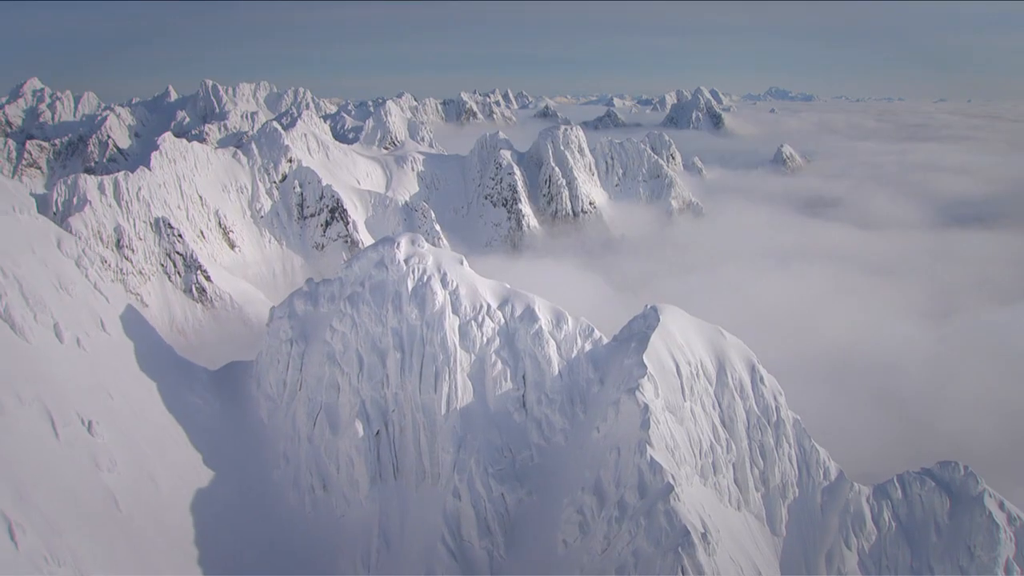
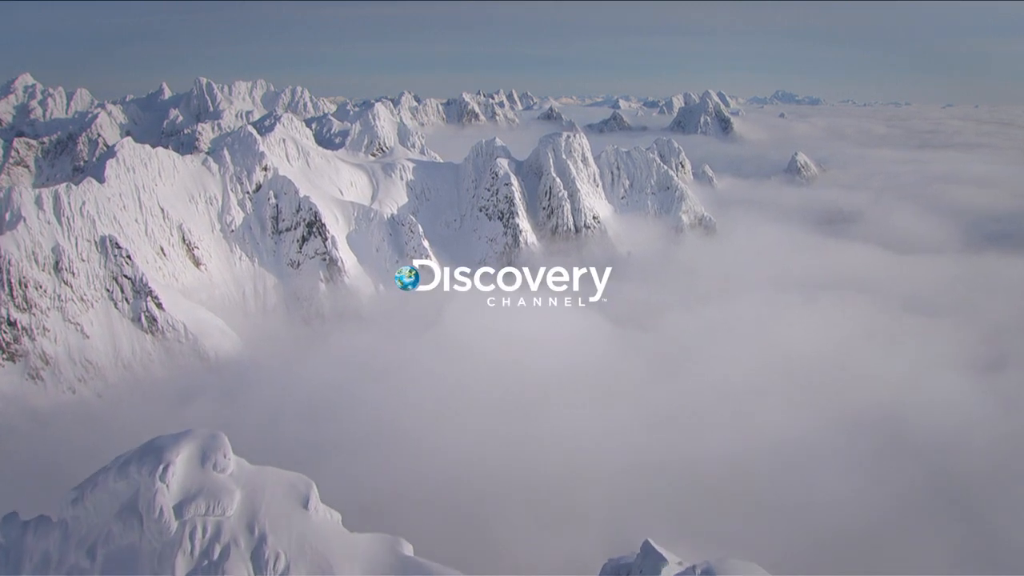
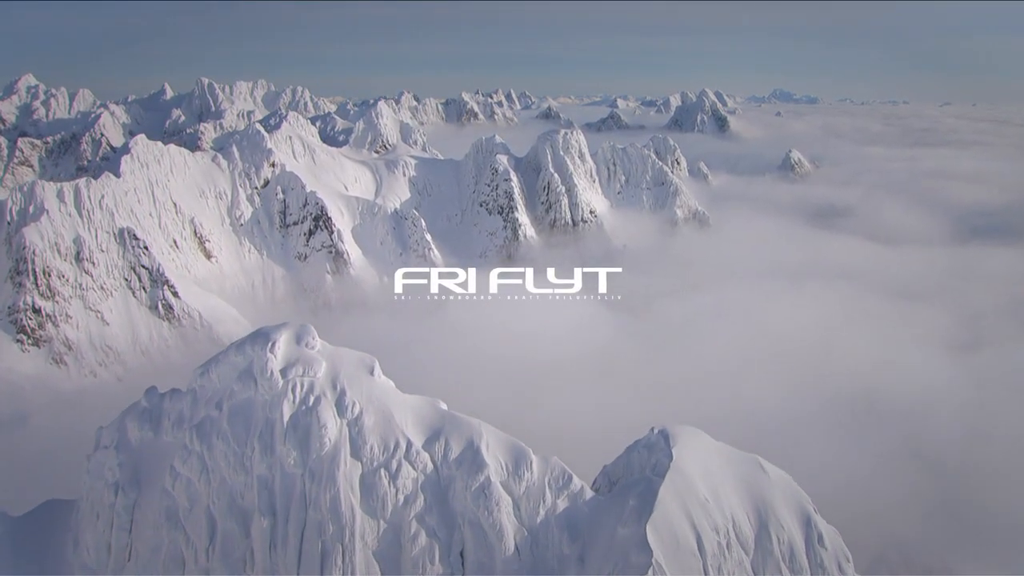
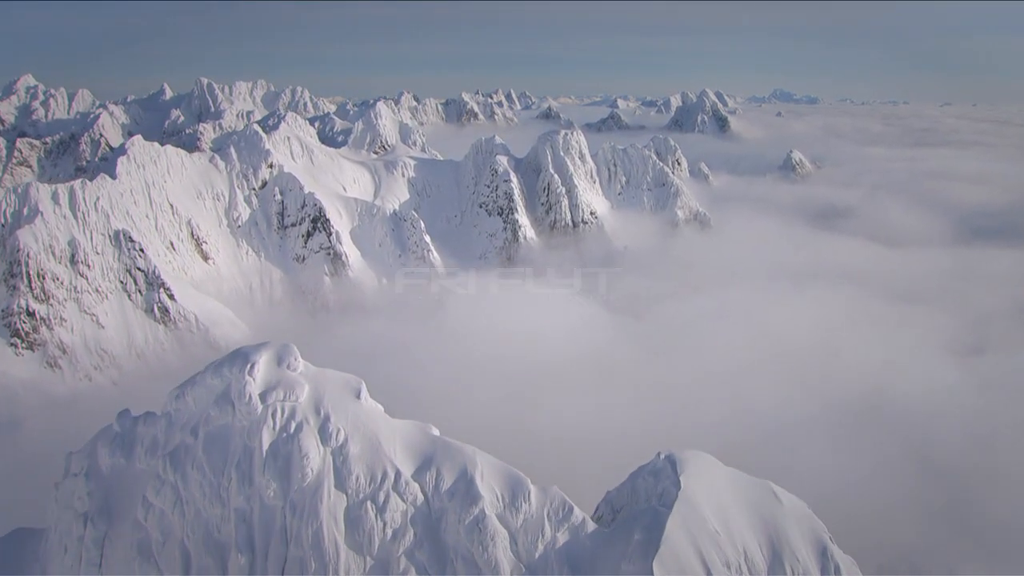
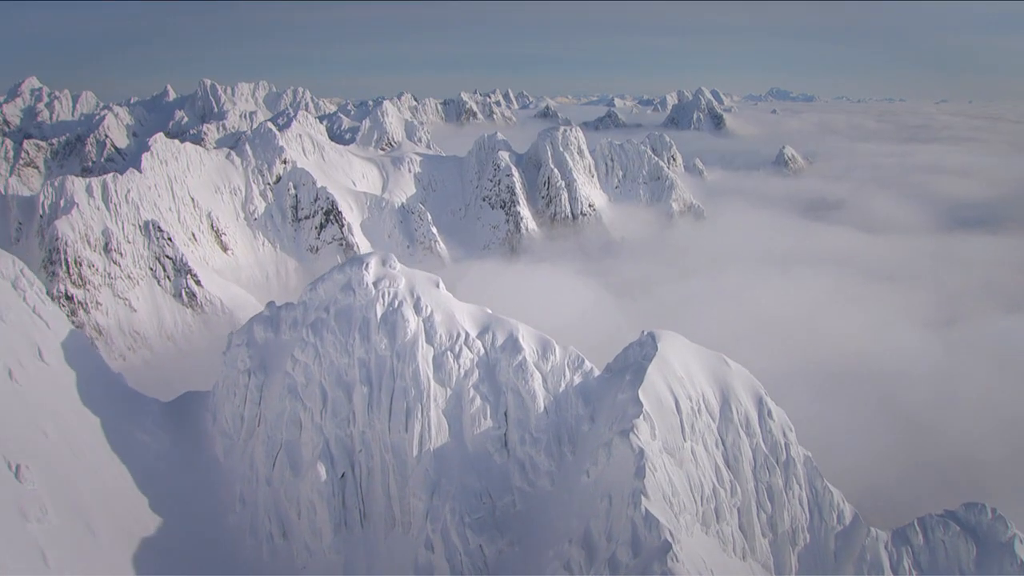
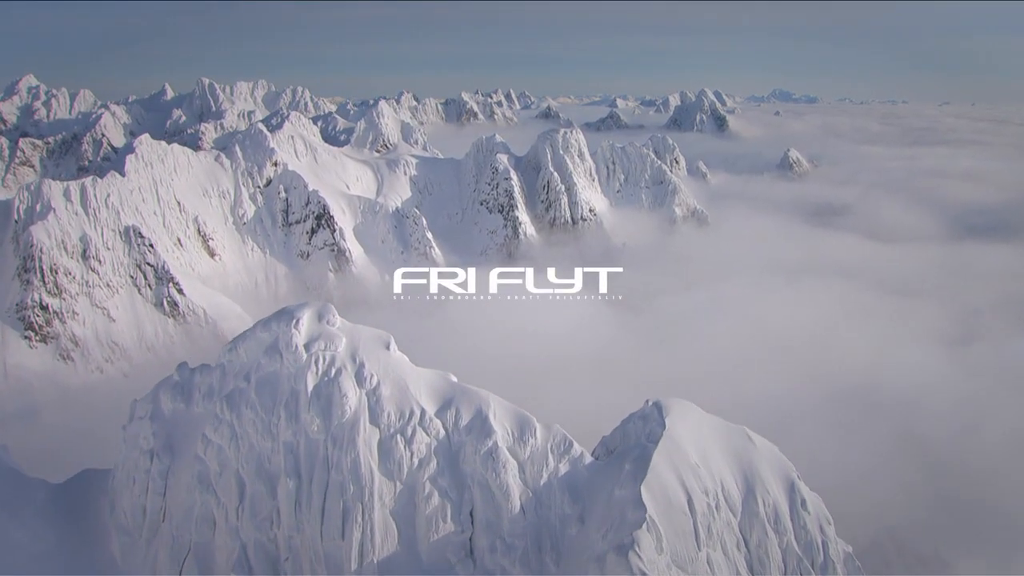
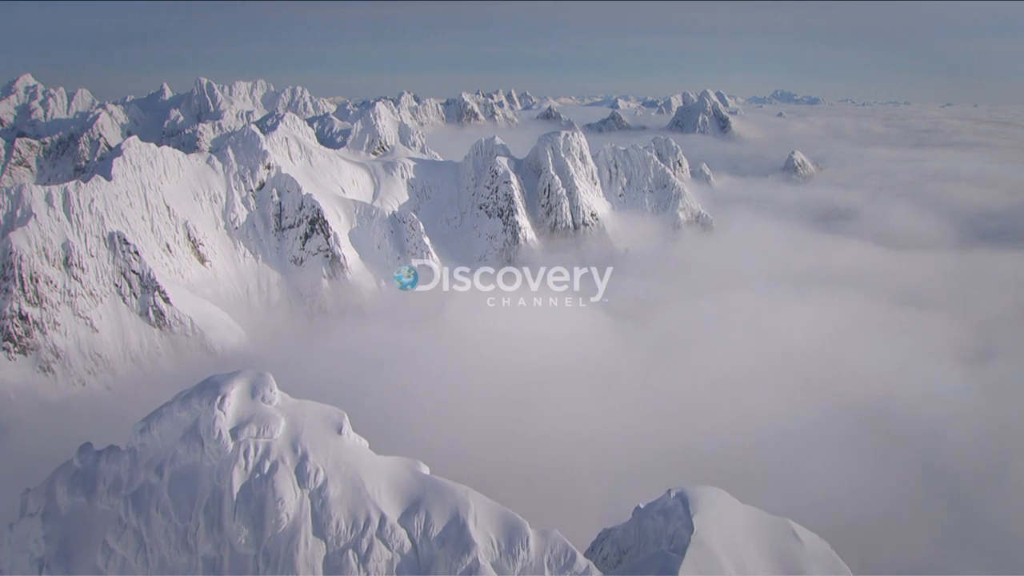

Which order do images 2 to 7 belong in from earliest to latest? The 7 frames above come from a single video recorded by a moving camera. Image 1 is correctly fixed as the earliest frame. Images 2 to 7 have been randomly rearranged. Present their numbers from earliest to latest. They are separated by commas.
5, 6, 3, 4, 7, 2
